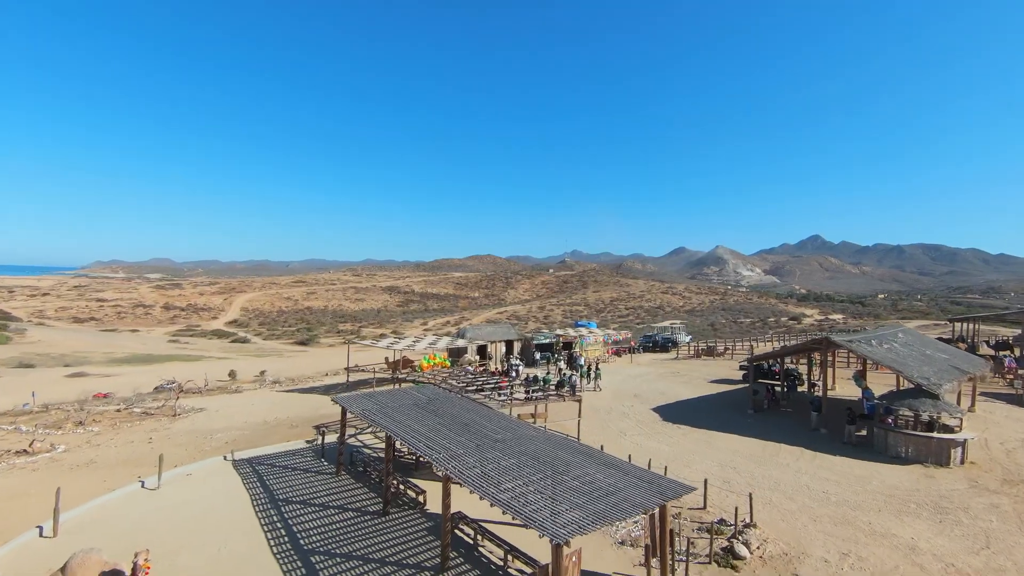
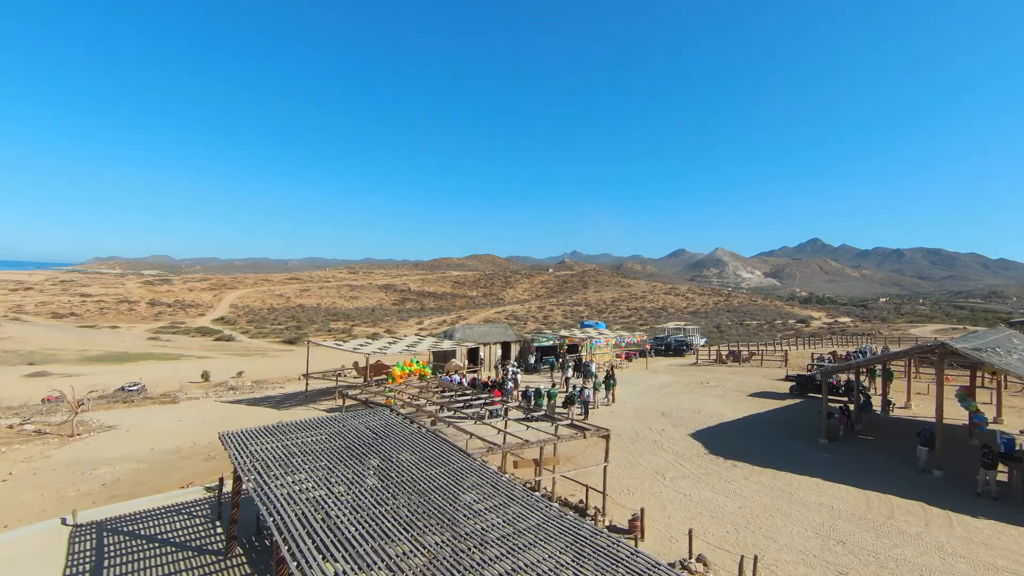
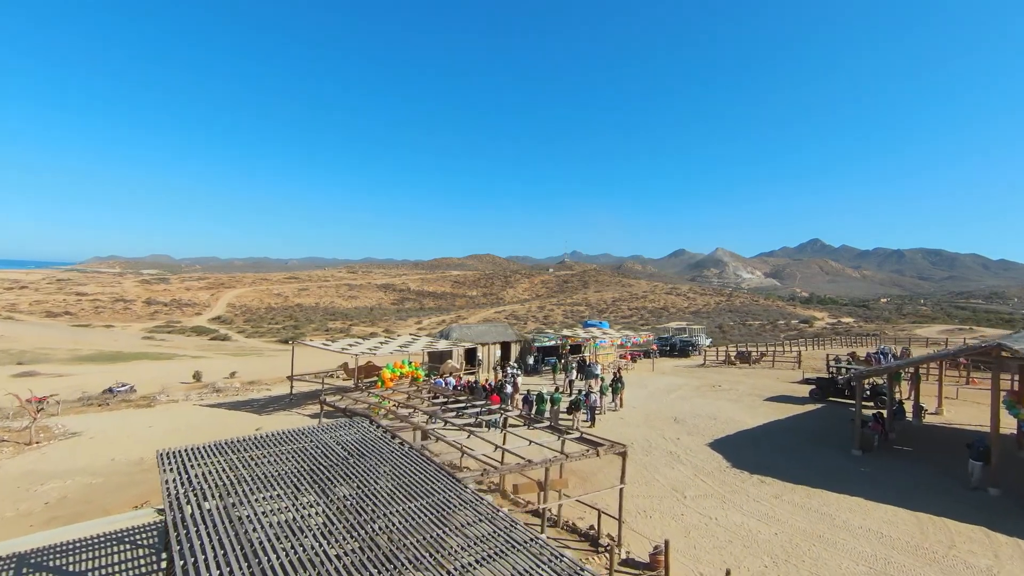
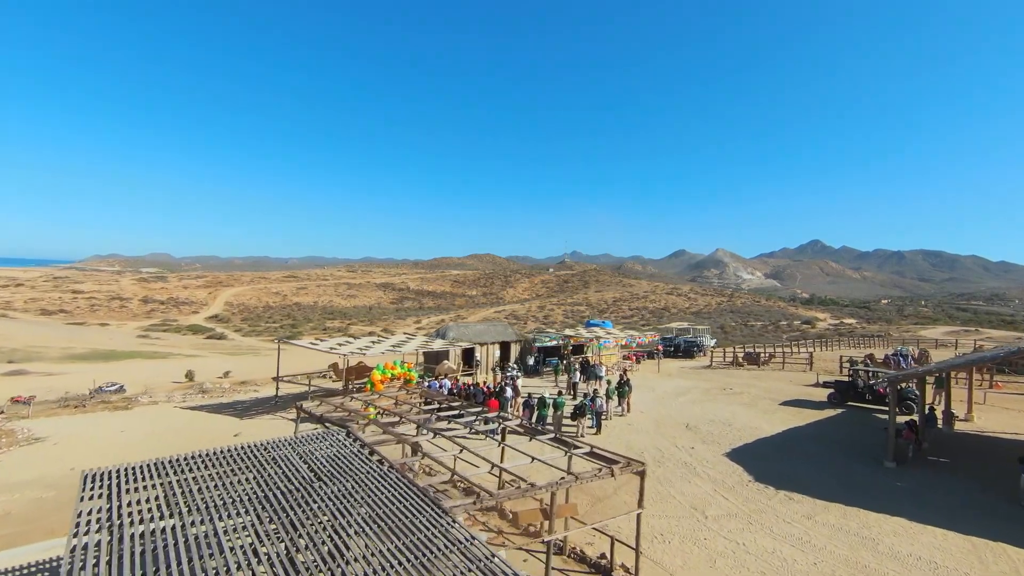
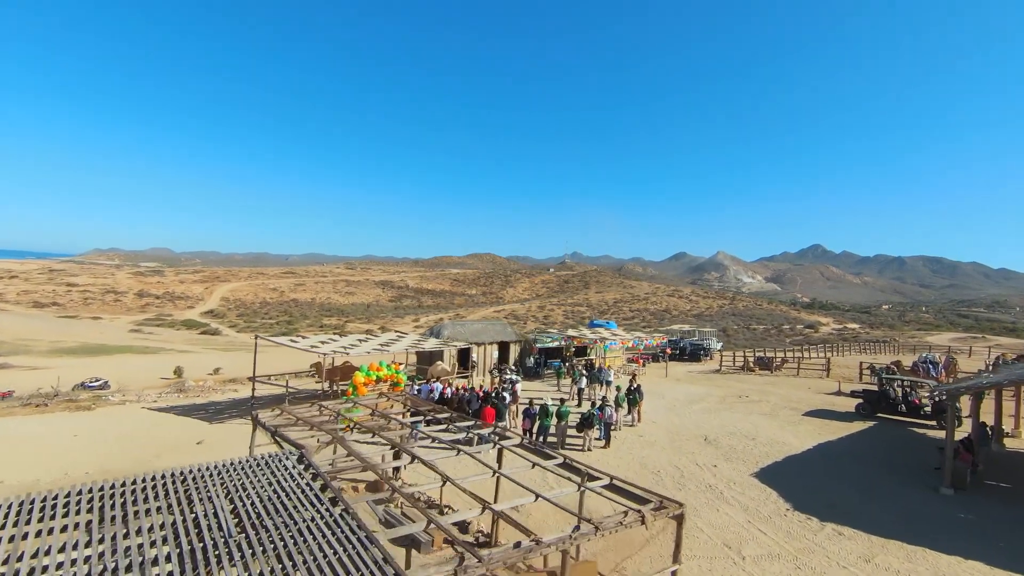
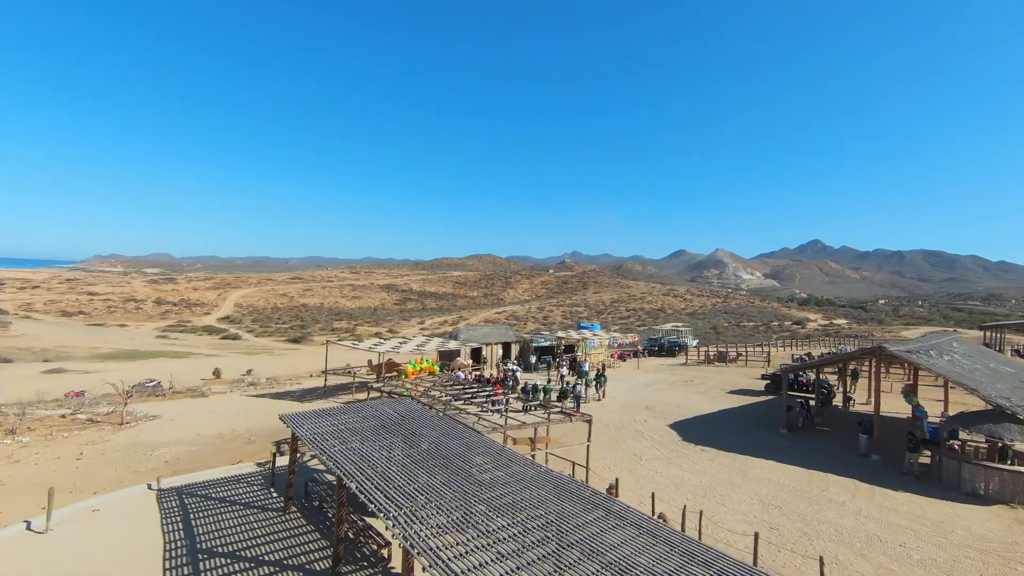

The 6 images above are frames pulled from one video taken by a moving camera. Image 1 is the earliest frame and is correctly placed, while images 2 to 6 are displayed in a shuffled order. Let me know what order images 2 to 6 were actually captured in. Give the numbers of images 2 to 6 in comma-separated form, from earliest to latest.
6, 2, 3, 4, 5
